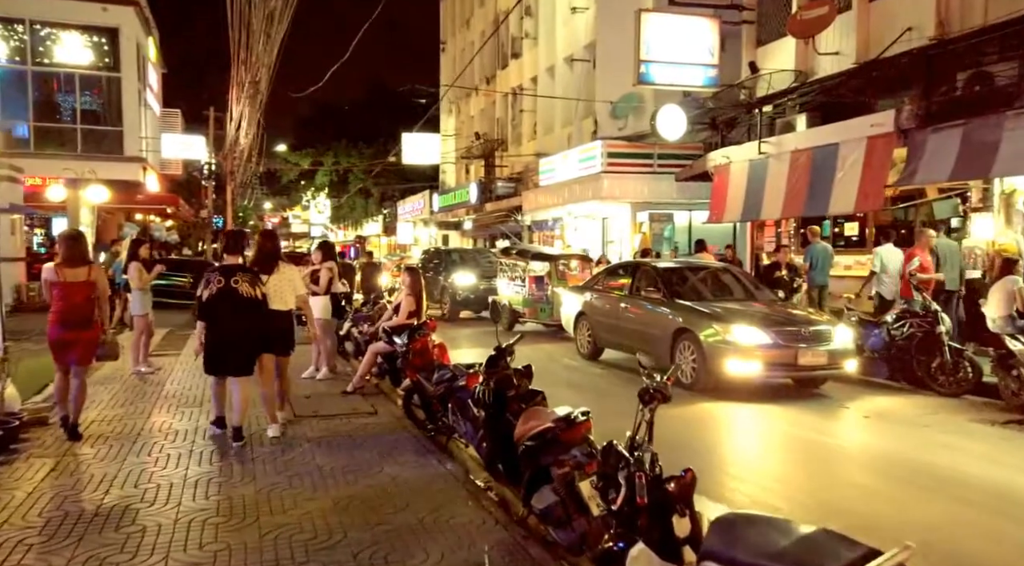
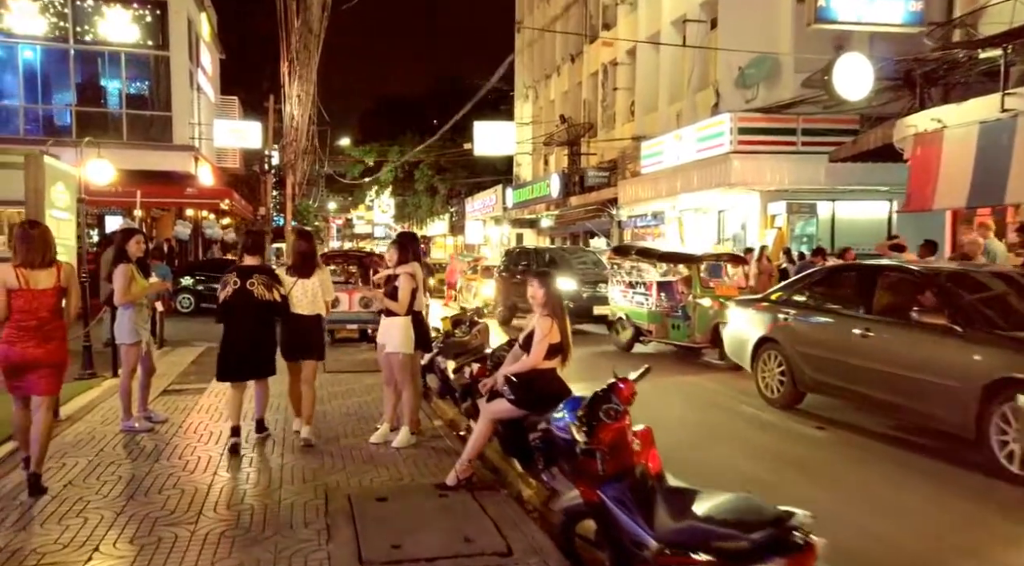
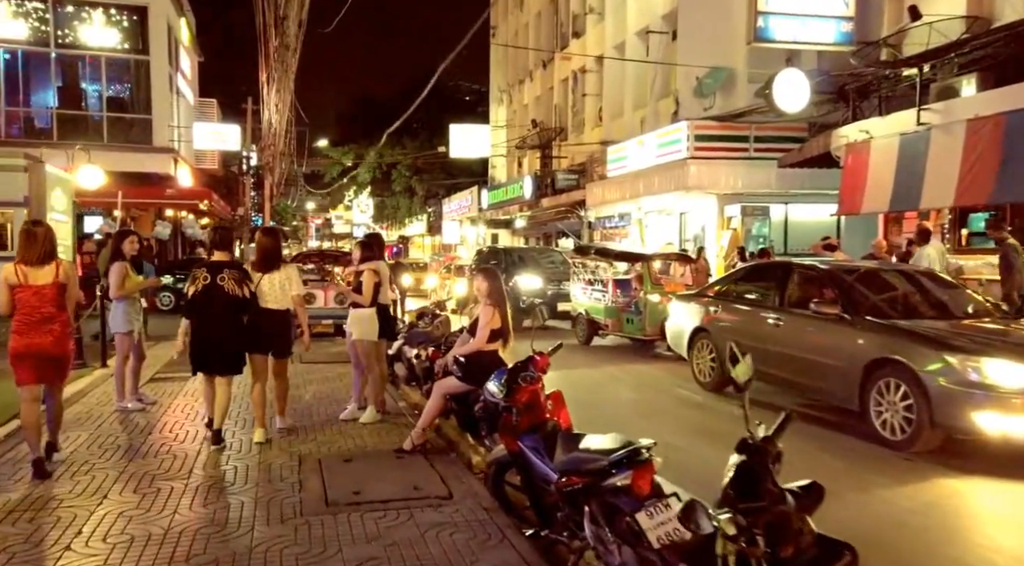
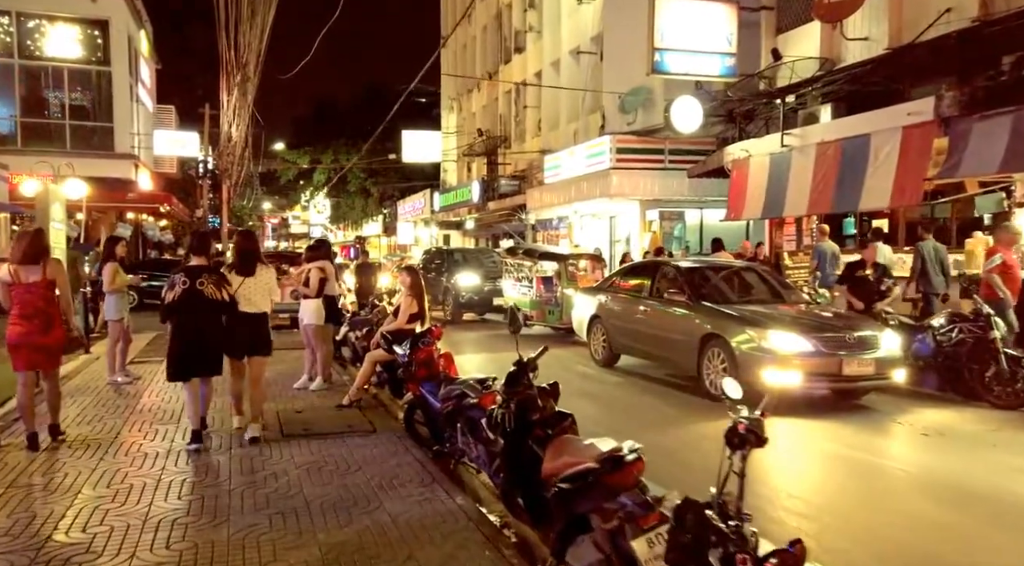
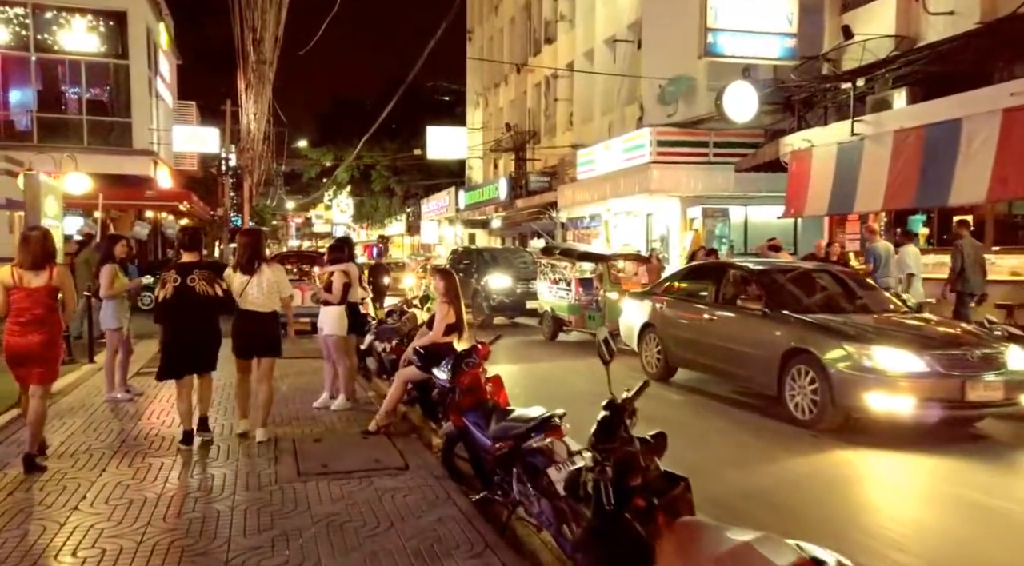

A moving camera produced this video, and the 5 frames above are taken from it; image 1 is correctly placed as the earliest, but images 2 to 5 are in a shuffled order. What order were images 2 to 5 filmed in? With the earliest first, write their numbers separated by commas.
4, 5, 3, 2
